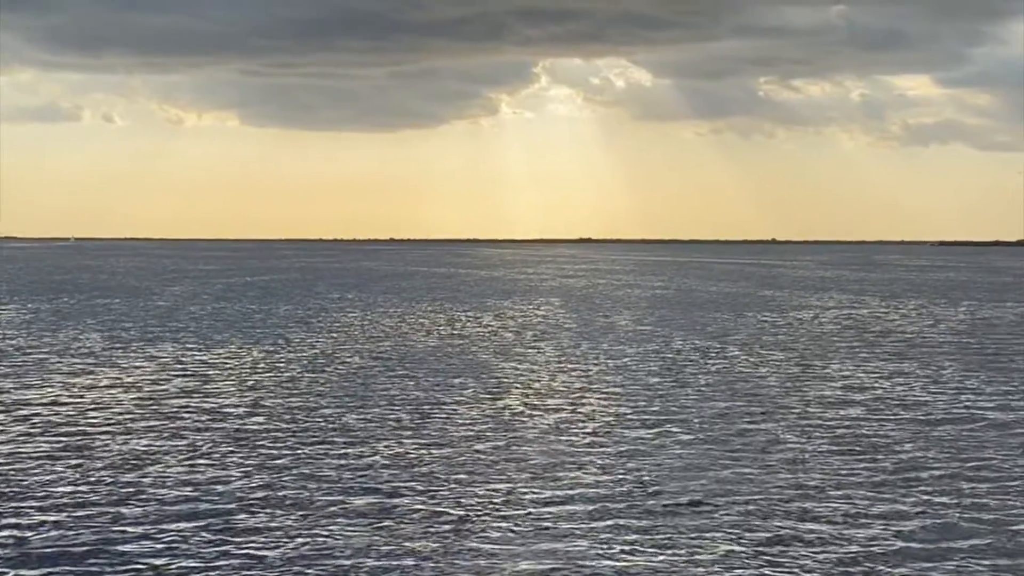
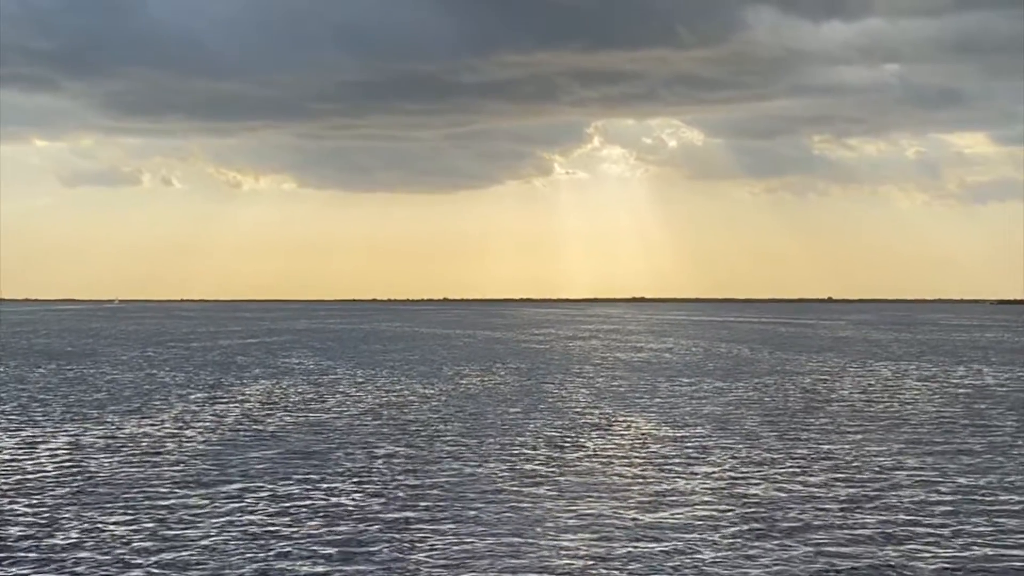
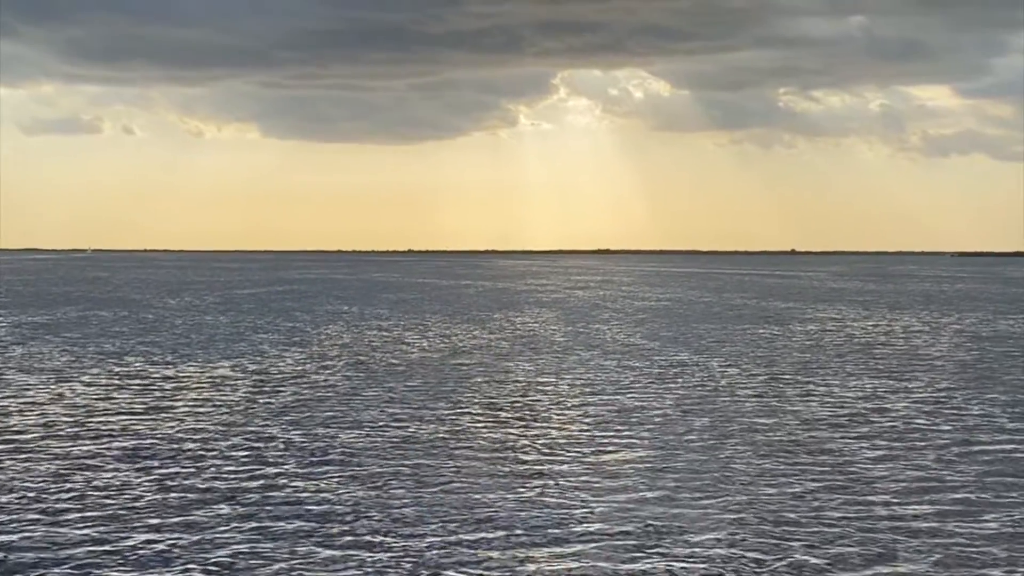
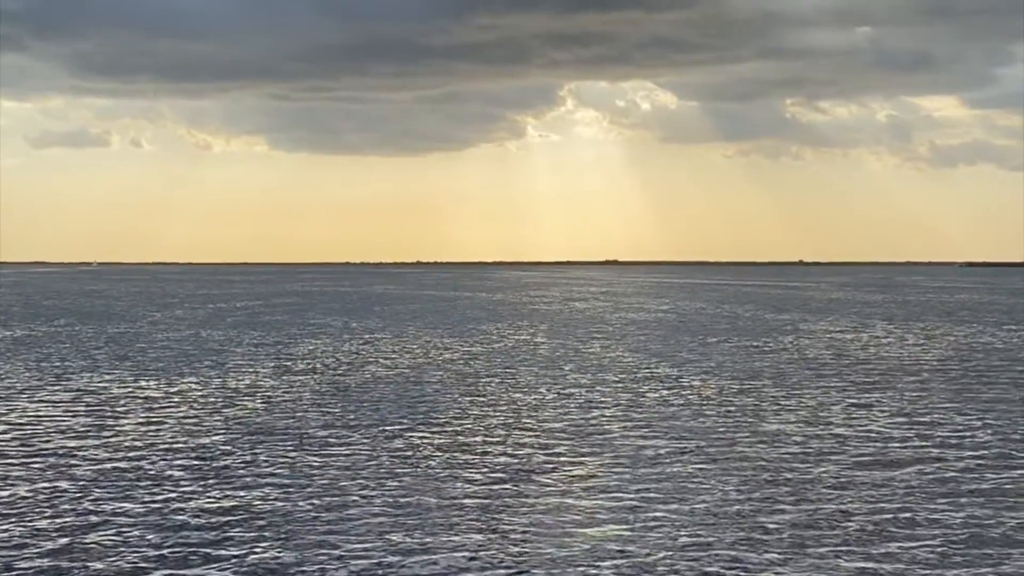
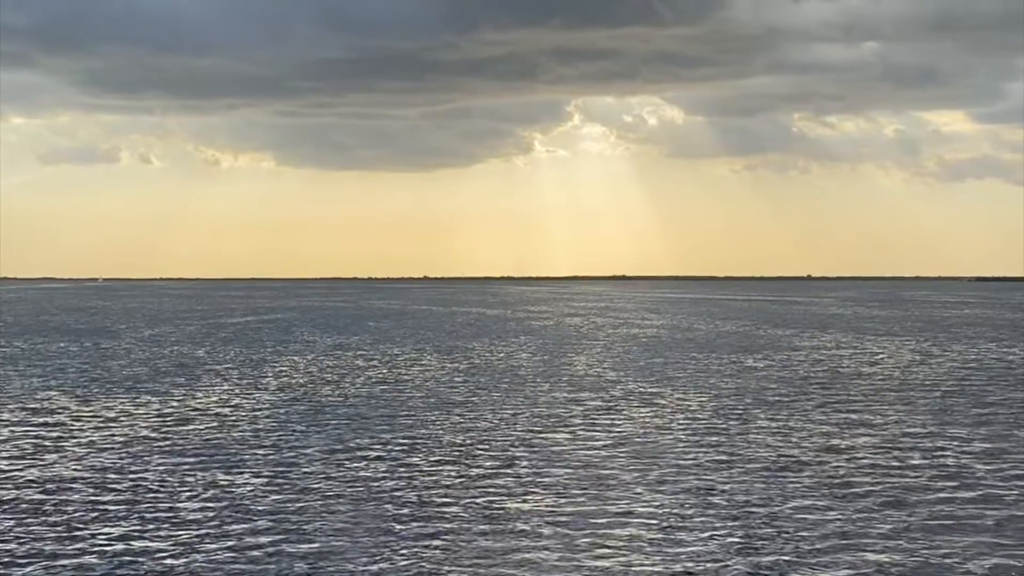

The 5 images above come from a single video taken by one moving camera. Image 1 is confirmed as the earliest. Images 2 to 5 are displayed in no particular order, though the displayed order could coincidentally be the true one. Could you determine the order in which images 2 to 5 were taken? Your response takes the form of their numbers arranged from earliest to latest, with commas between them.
3, 4, 5, 2
